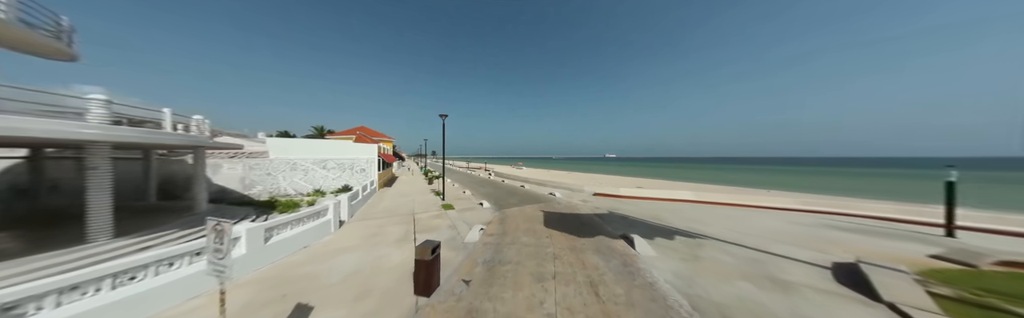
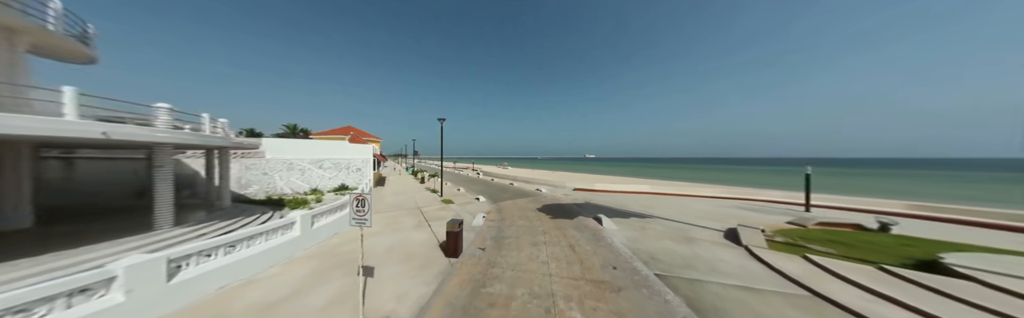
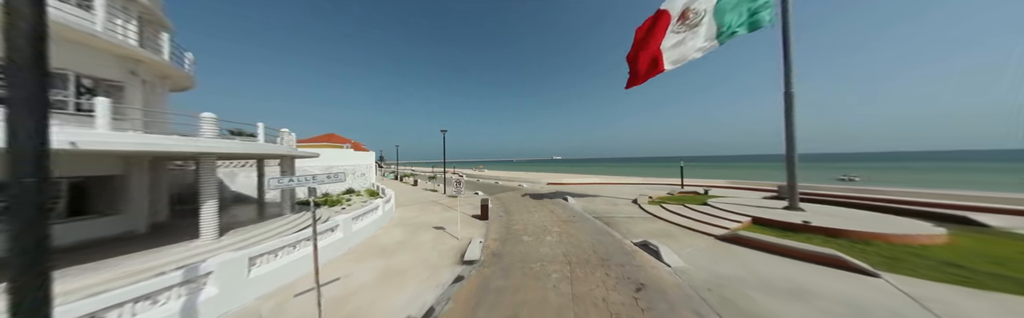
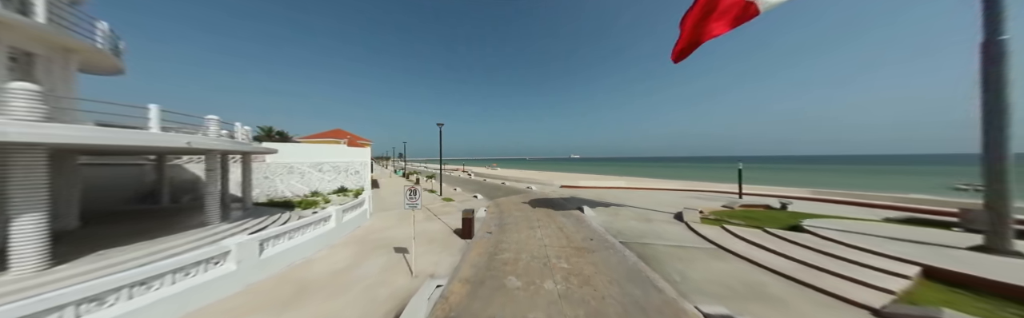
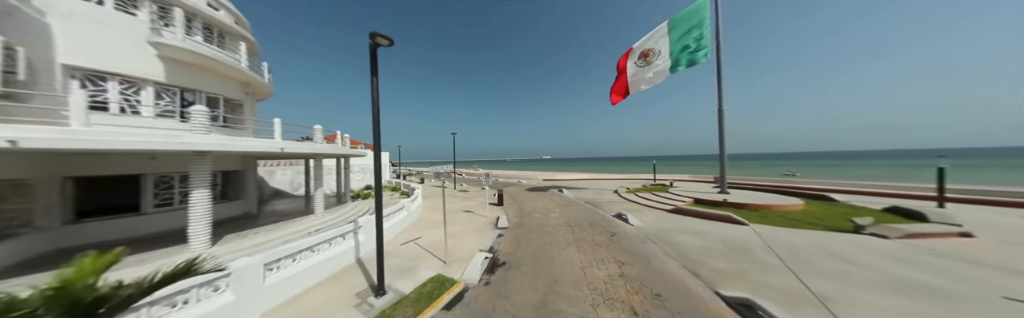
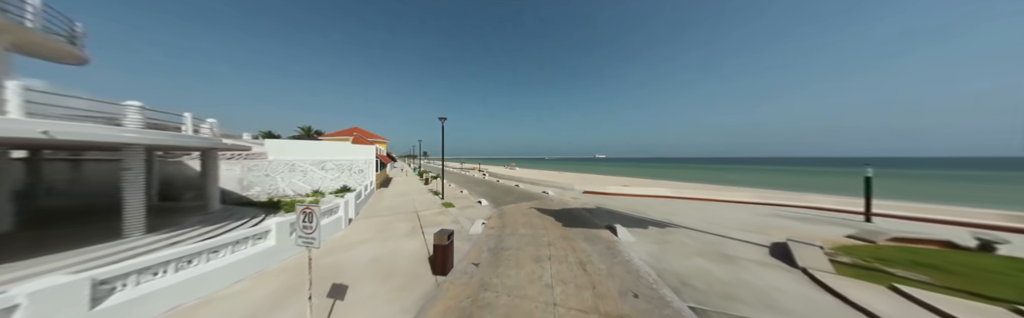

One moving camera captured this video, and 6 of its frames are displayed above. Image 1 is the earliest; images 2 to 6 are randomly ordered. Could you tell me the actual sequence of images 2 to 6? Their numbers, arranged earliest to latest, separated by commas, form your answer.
6, 2, 4, 3, 5
